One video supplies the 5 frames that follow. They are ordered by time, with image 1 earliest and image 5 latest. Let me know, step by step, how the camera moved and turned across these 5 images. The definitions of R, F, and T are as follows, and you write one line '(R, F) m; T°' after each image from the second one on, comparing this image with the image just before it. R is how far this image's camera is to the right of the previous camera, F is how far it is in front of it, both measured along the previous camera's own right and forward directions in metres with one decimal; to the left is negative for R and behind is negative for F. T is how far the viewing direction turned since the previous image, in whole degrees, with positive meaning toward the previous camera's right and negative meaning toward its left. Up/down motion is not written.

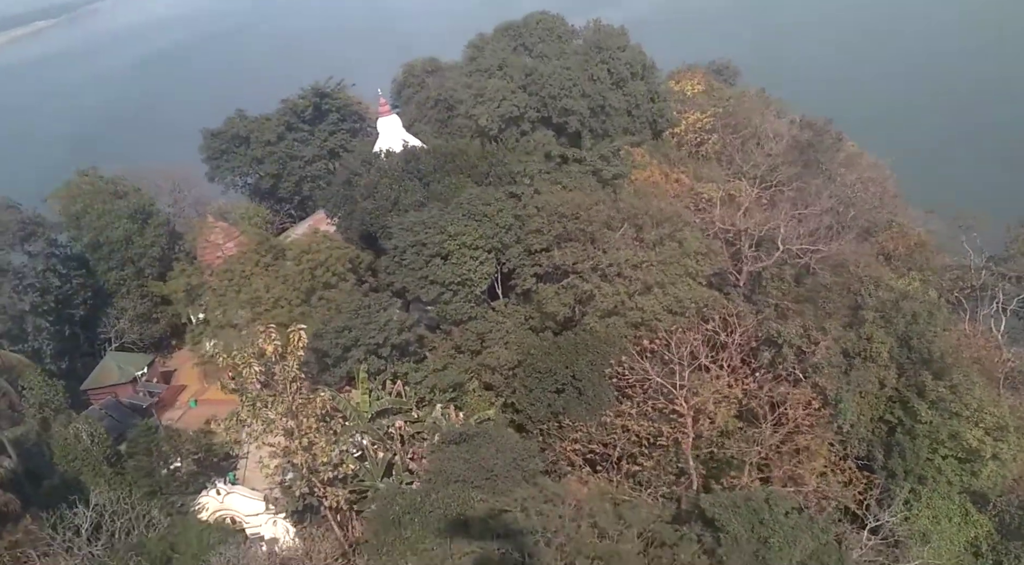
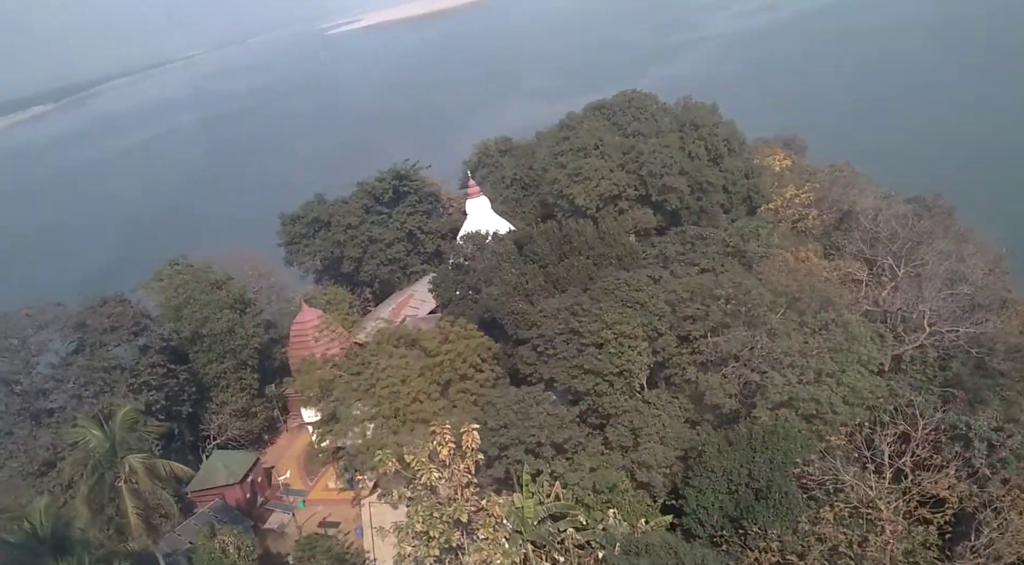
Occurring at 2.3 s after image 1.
(-2.9, +0.9) m; -1°
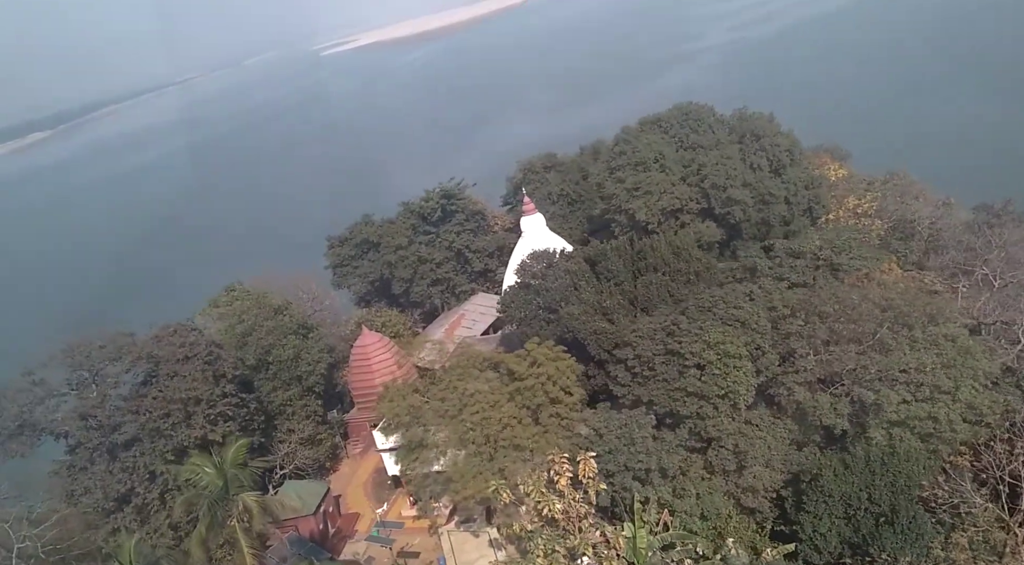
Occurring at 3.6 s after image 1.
(-1.7, +0.5) m; -1°
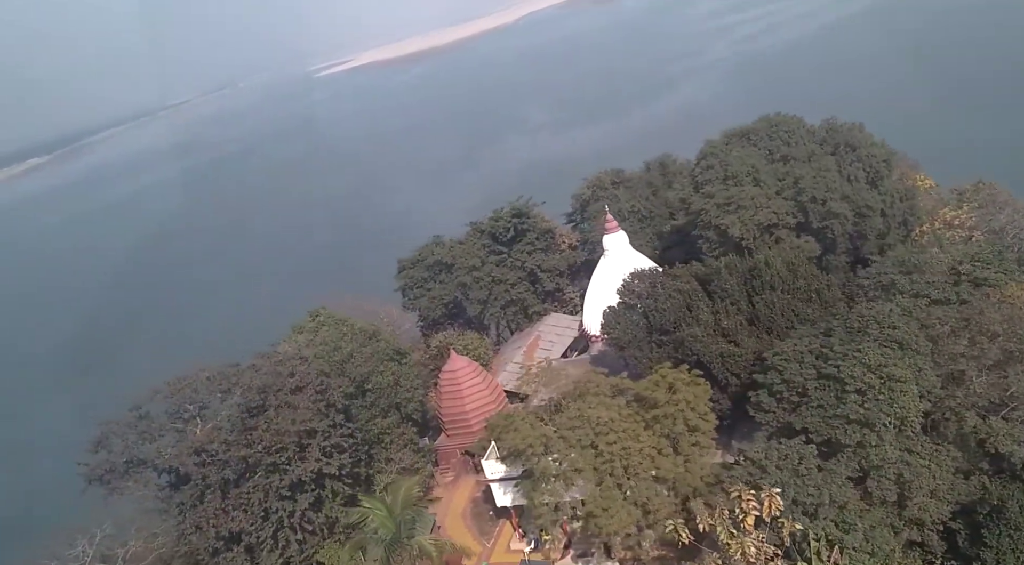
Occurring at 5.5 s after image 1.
(-2.4, +0.7) m; -1°
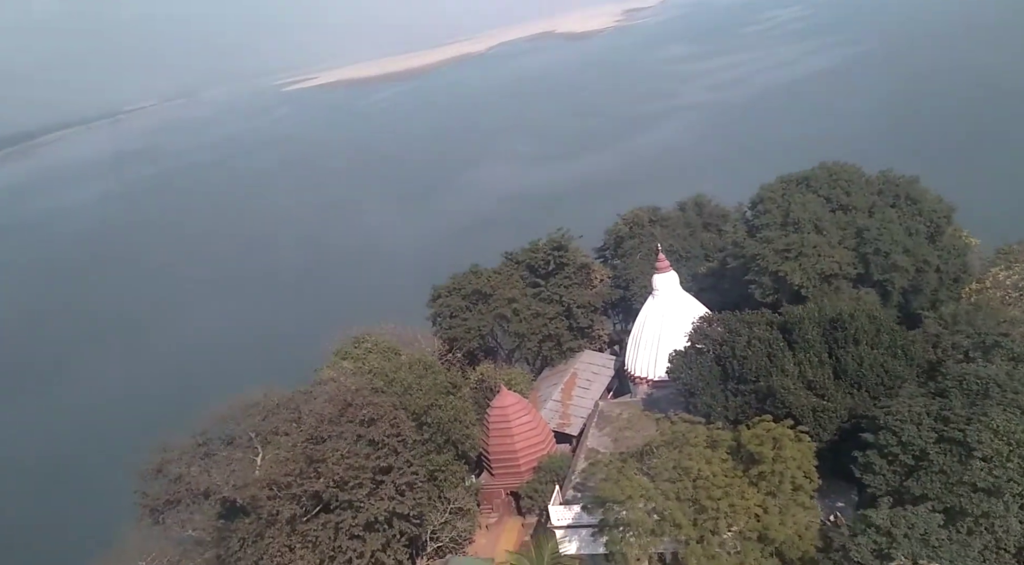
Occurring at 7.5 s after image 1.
(-2.6, +0.8) m; +2°
